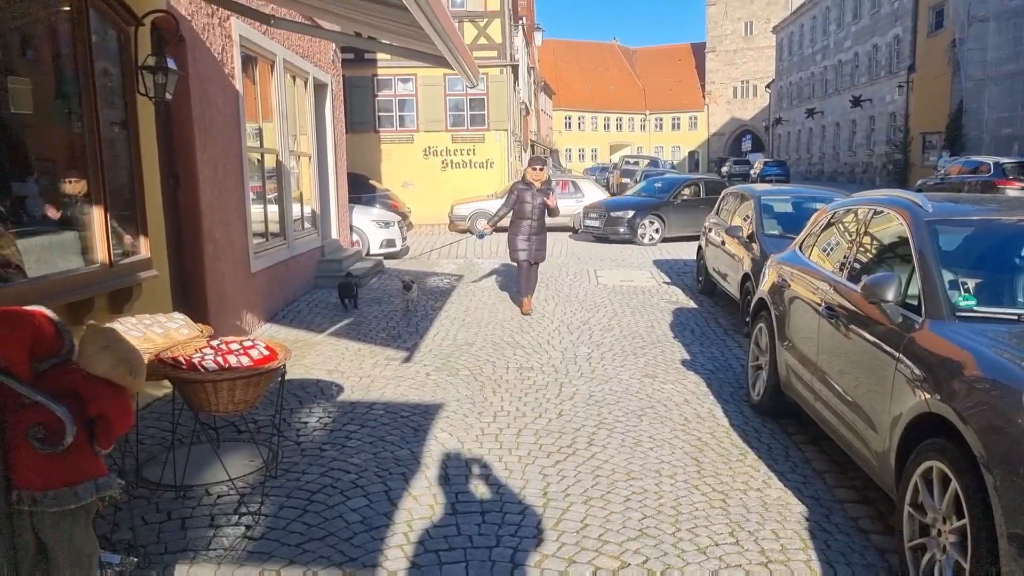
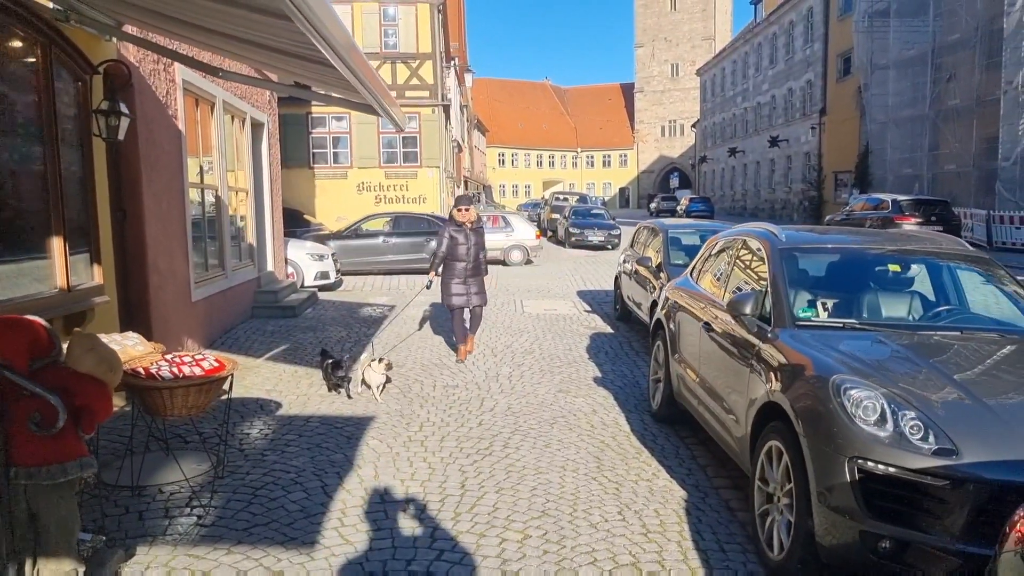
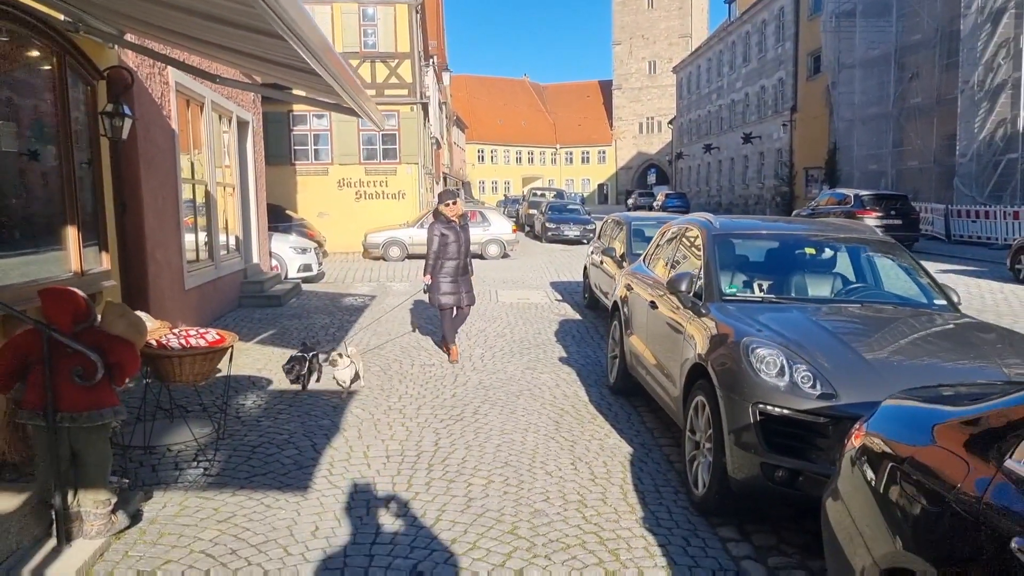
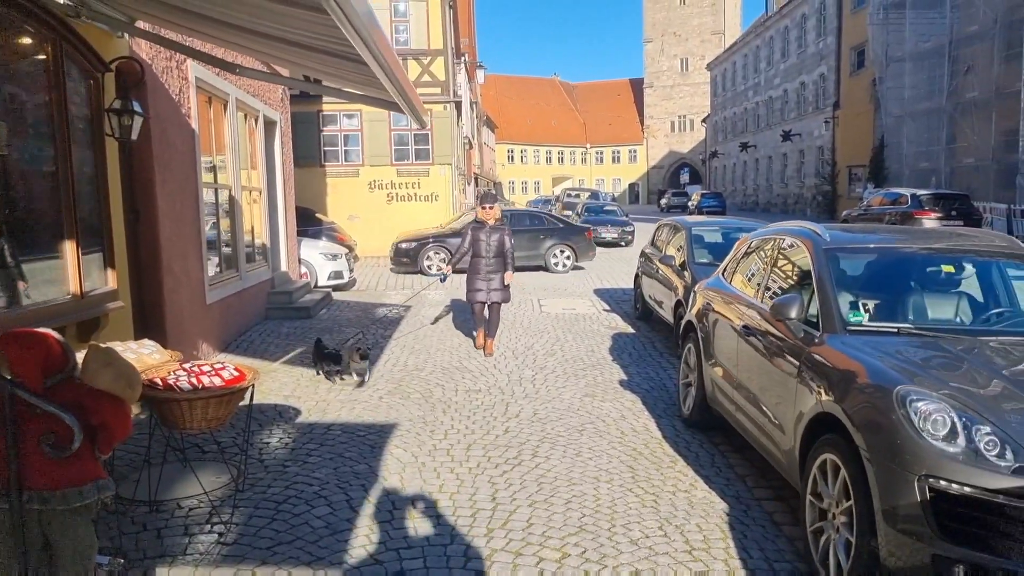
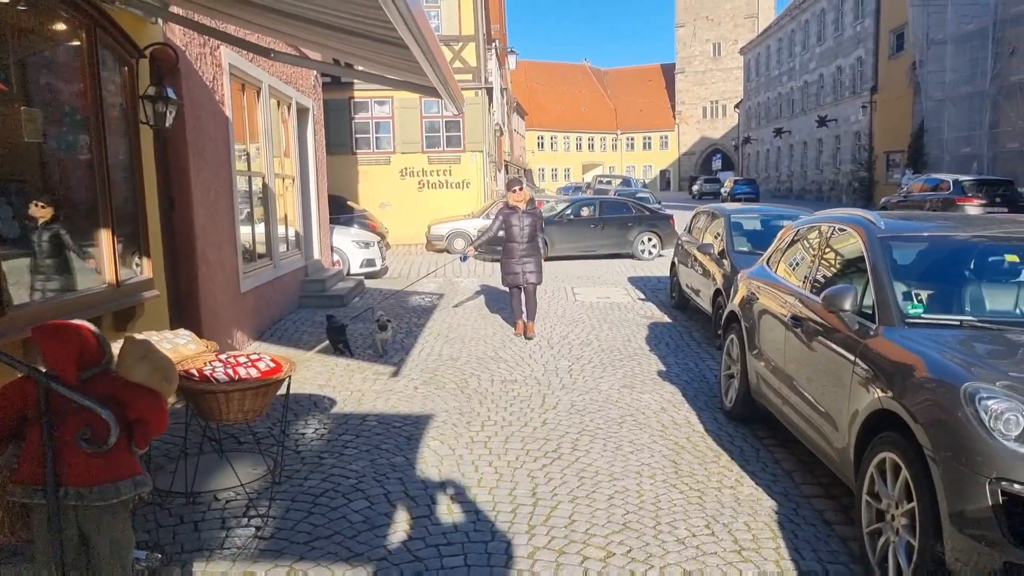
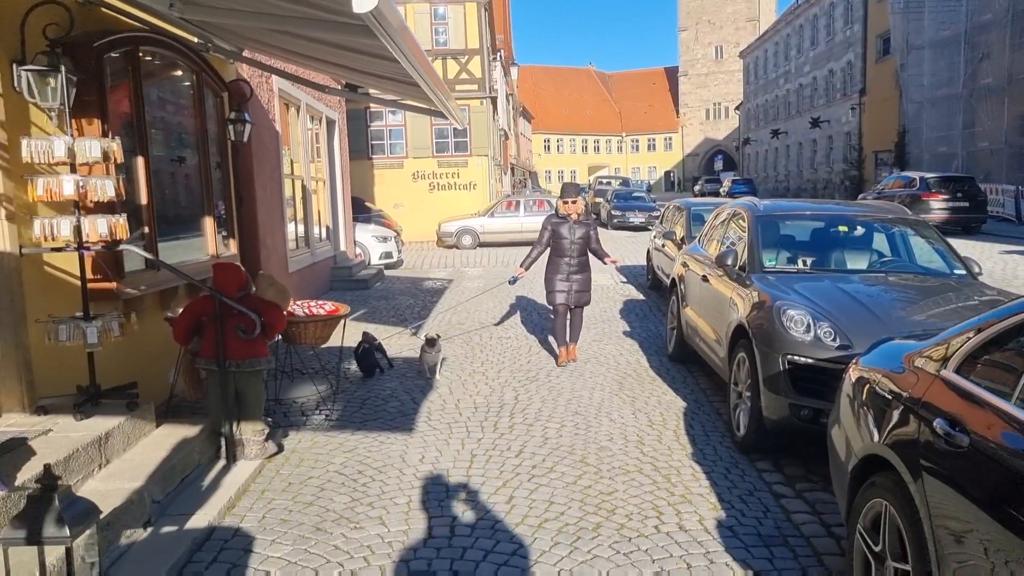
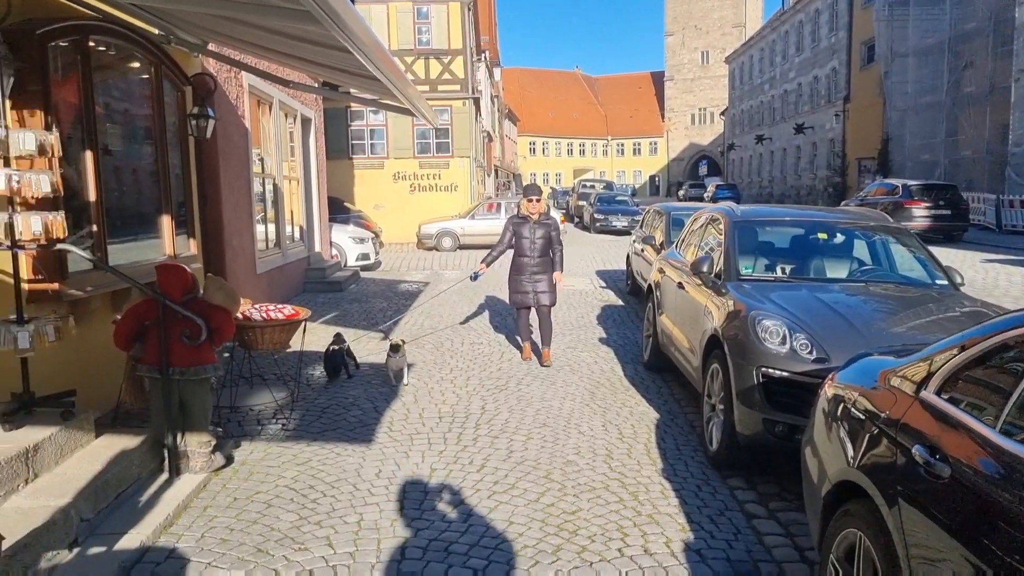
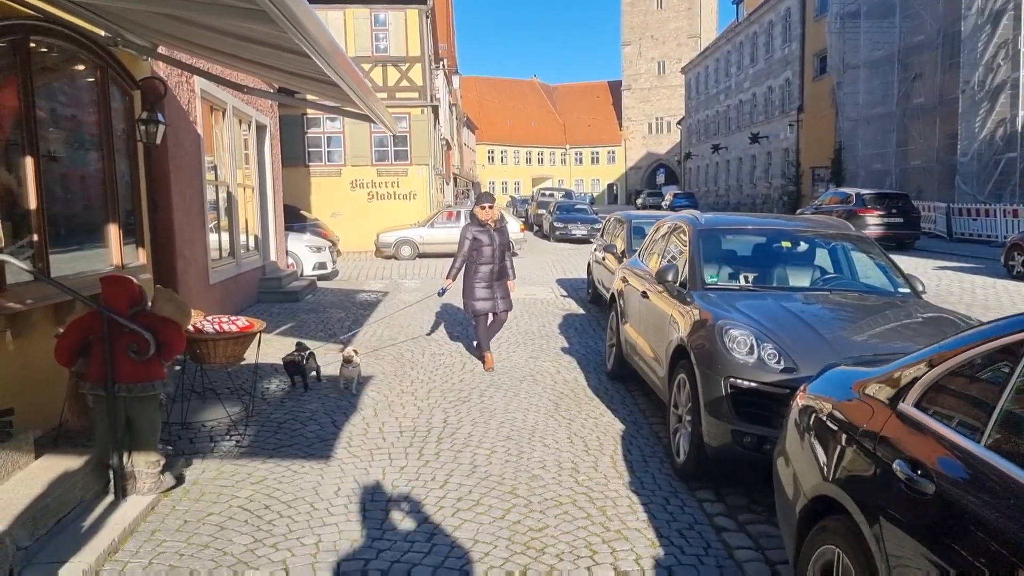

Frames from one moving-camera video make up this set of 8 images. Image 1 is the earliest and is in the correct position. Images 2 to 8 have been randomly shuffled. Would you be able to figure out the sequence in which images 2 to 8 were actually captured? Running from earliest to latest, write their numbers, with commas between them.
5, 4, 2, 3, 8, 7, 6
